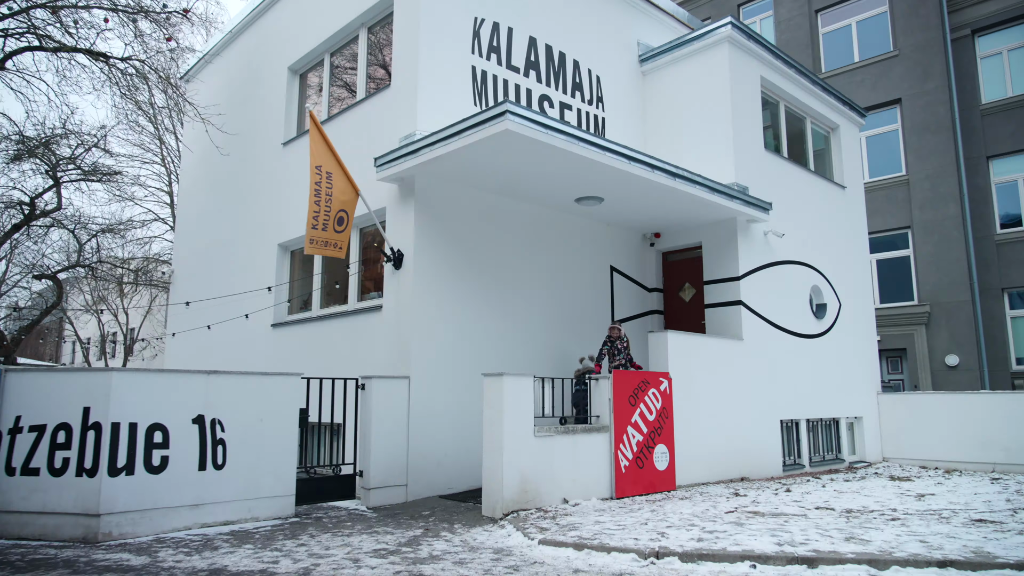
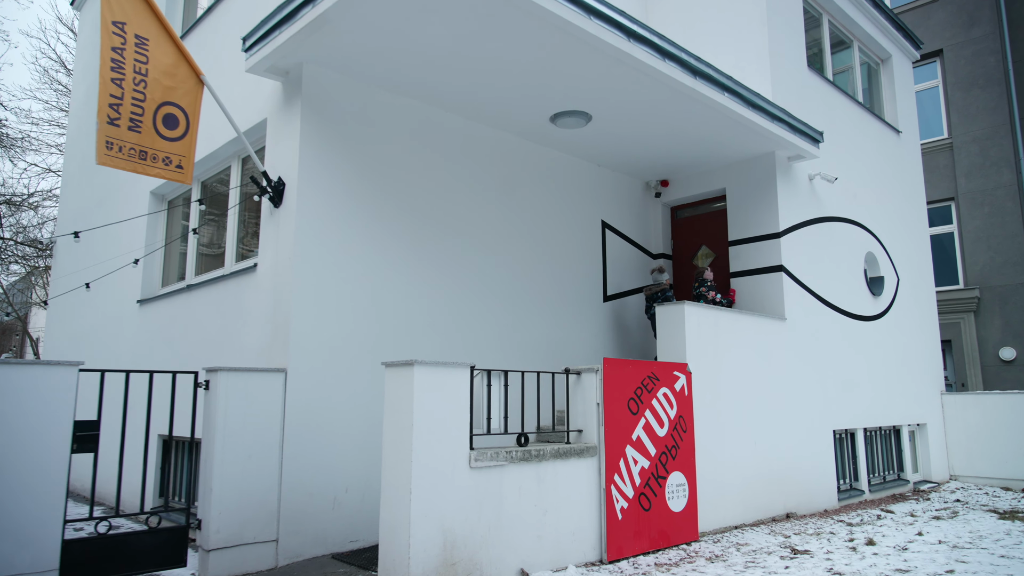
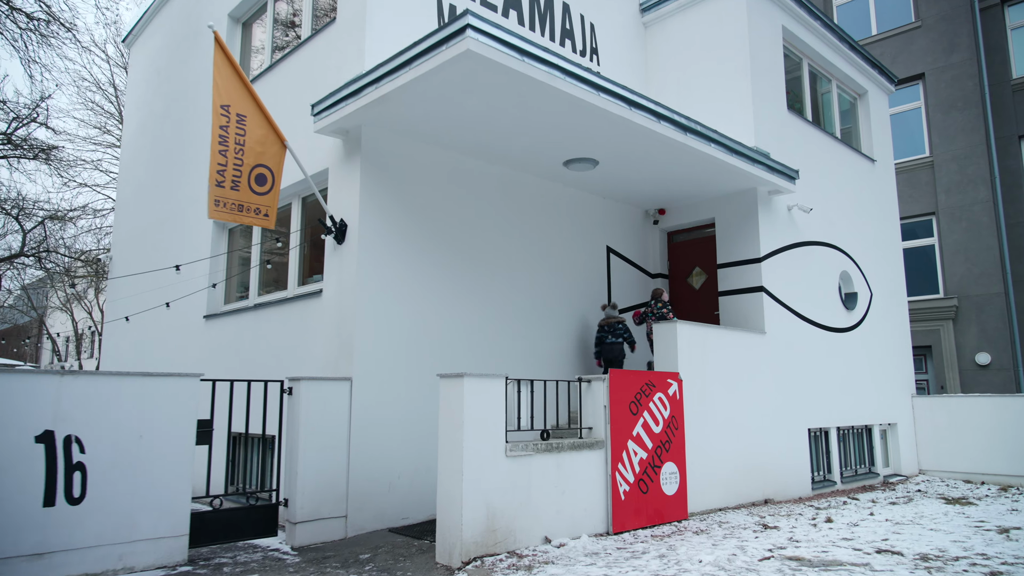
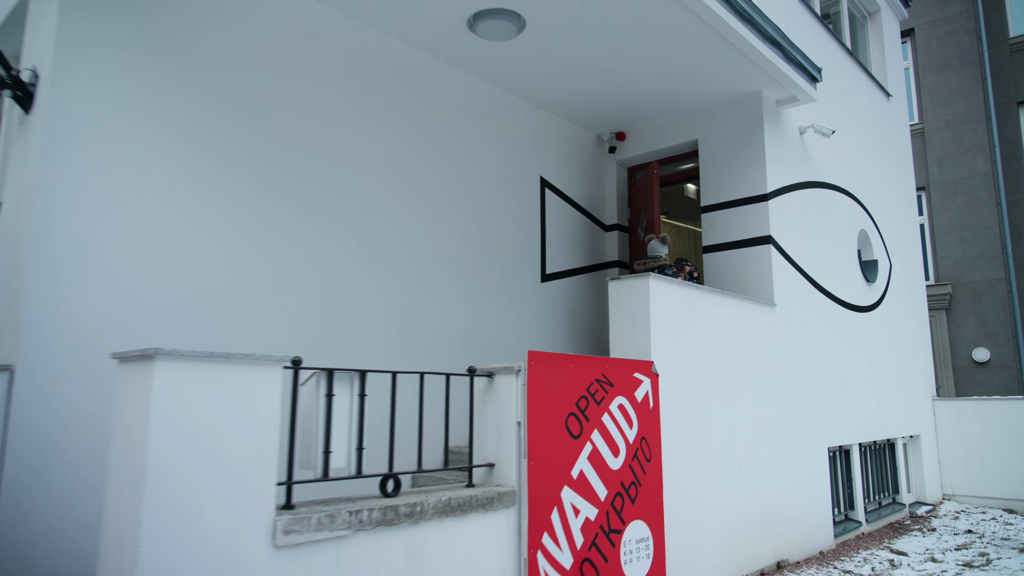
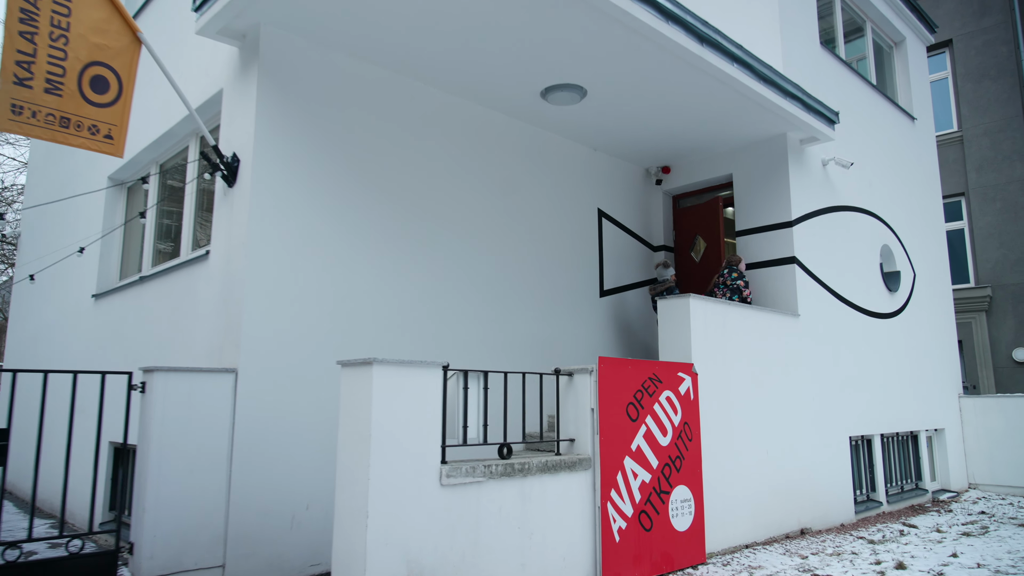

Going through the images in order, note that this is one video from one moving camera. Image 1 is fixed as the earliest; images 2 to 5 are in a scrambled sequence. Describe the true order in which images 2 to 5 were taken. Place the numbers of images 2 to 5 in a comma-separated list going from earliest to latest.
3, 2, 5, 4
